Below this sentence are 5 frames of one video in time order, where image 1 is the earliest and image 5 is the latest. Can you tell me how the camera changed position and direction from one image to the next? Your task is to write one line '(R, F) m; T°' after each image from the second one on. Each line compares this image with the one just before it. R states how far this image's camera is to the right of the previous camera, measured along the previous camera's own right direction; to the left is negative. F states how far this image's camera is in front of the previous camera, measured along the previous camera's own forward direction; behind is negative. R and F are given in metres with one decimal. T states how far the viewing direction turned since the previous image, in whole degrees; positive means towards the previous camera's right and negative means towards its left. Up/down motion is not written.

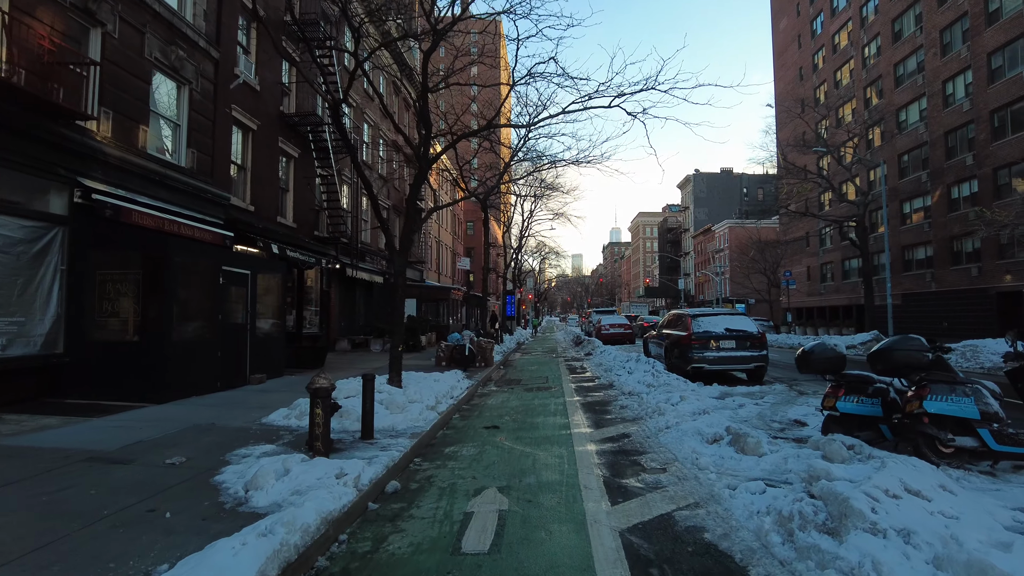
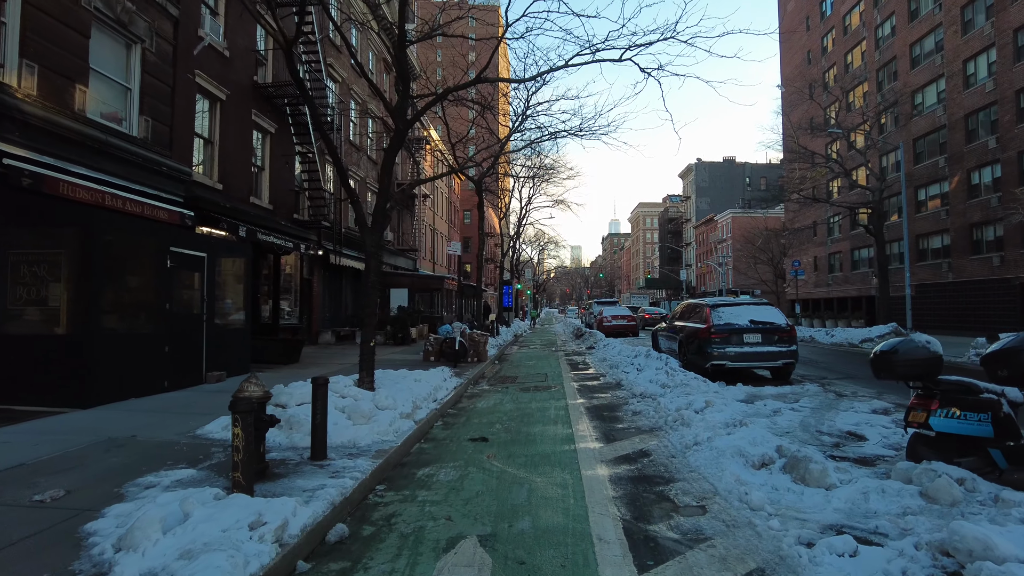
(+0.1, +1.4) m; 0°
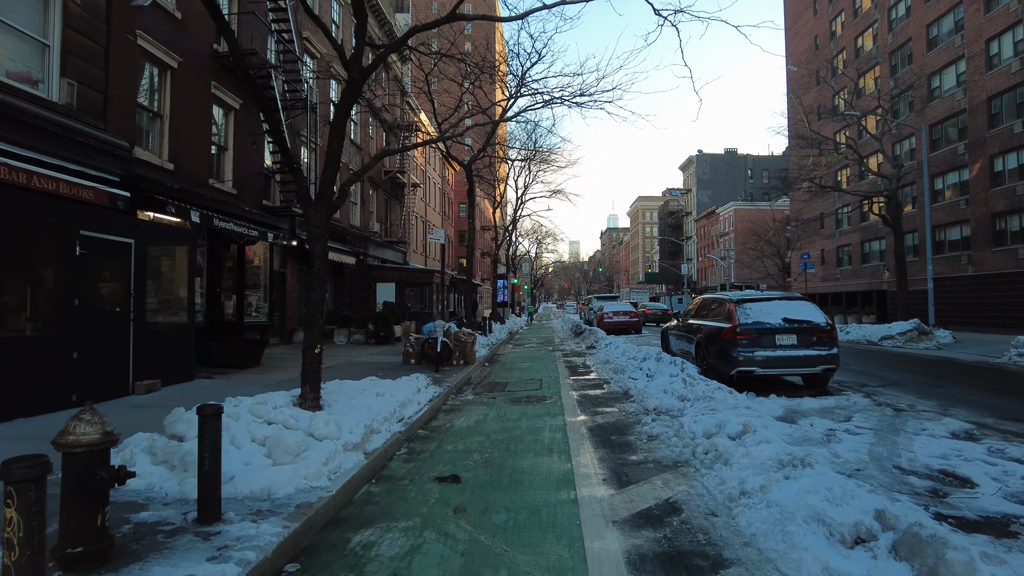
(+0.1, +1.6) m; 0°
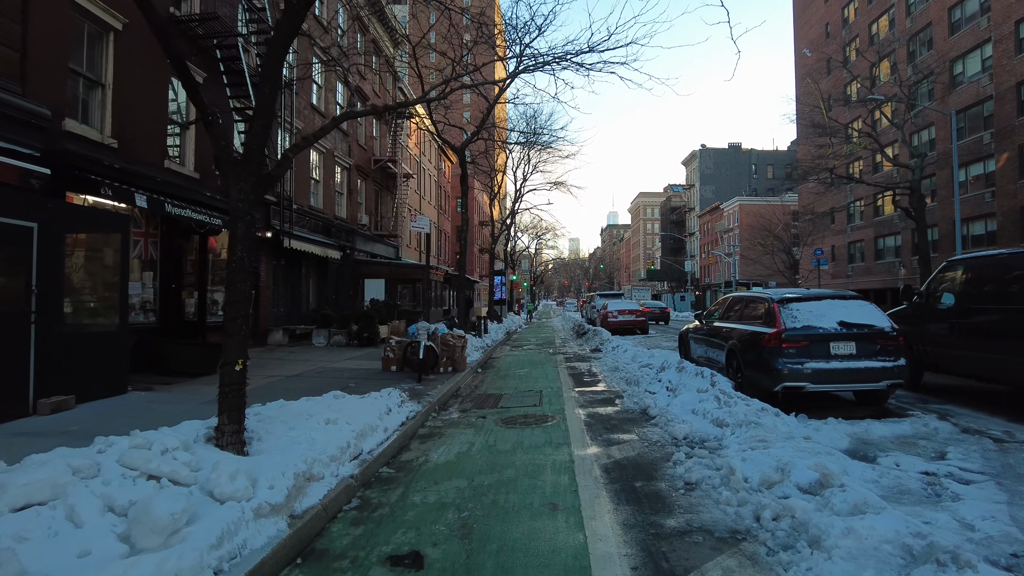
(+0.1, +1.6) m; 0°
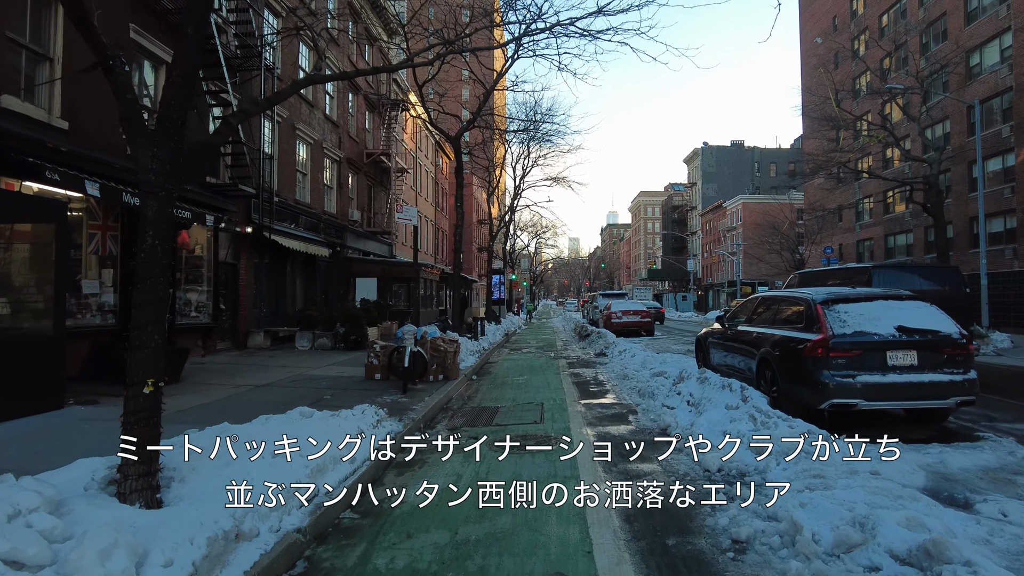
(0.0, +1.1) m; 0°
